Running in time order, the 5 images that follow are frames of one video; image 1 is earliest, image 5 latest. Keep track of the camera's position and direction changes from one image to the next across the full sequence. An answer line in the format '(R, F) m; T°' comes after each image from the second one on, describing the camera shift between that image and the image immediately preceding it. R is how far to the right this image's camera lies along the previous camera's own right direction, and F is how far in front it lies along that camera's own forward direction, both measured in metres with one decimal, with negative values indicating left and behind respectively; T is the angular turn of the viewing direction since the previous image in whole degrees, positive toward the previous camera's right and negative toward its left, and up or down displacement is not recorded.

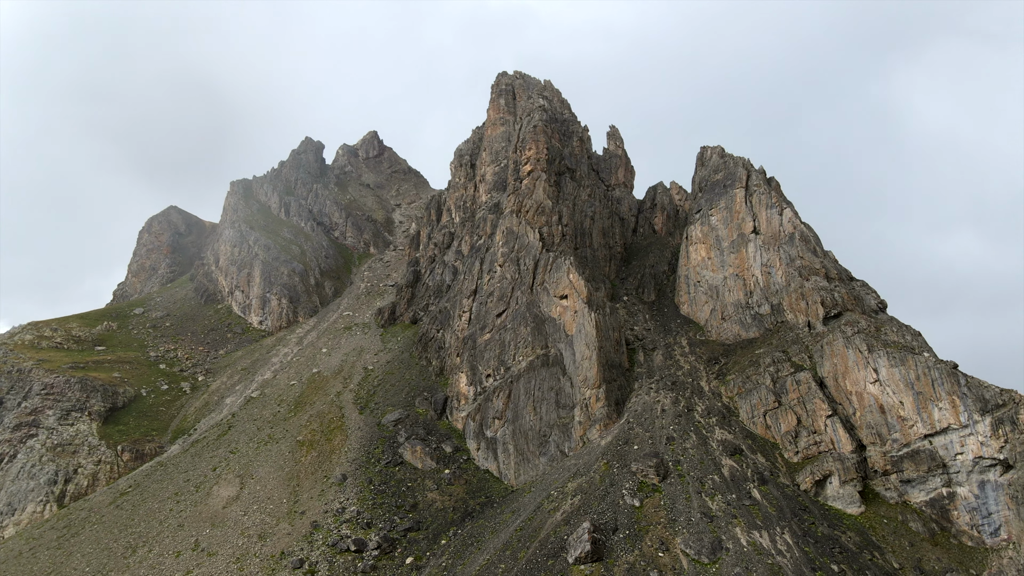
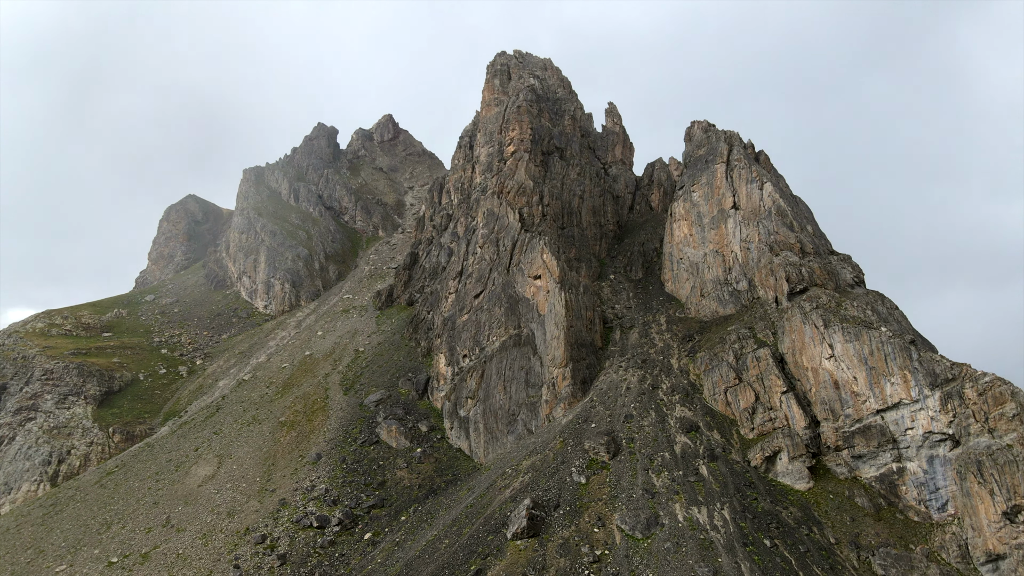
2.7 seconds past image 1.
(+5.7, 0.0) m; -2°
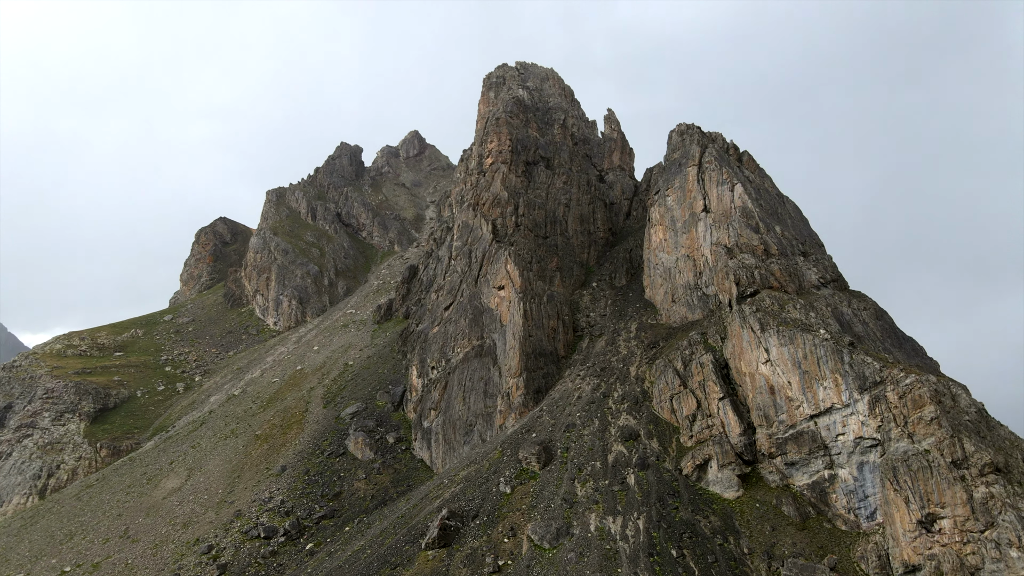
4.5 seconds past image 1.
(+8.4, -0.1) m; -3°
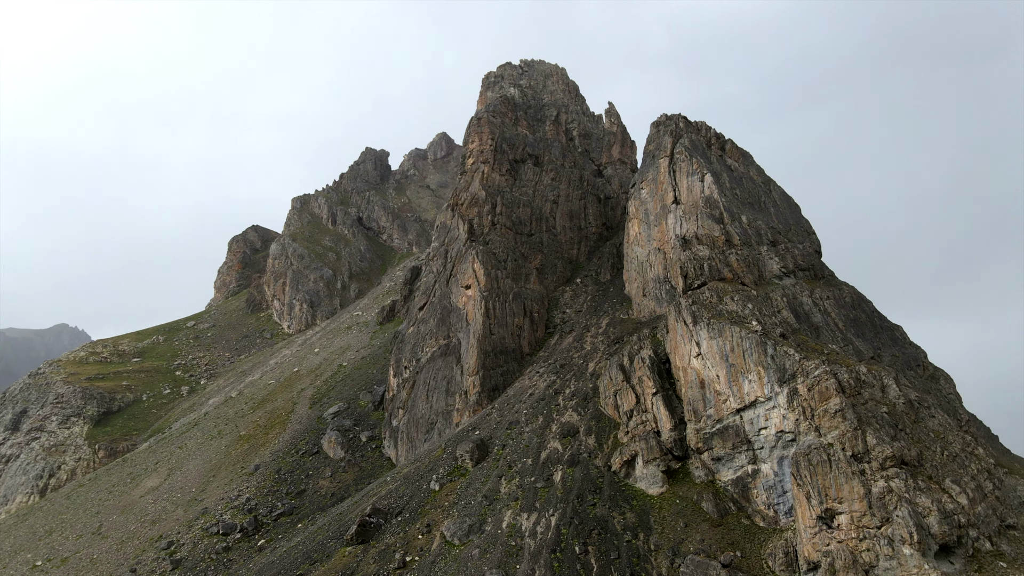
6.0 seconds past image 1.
(+8.5, -0.1) m; -4°
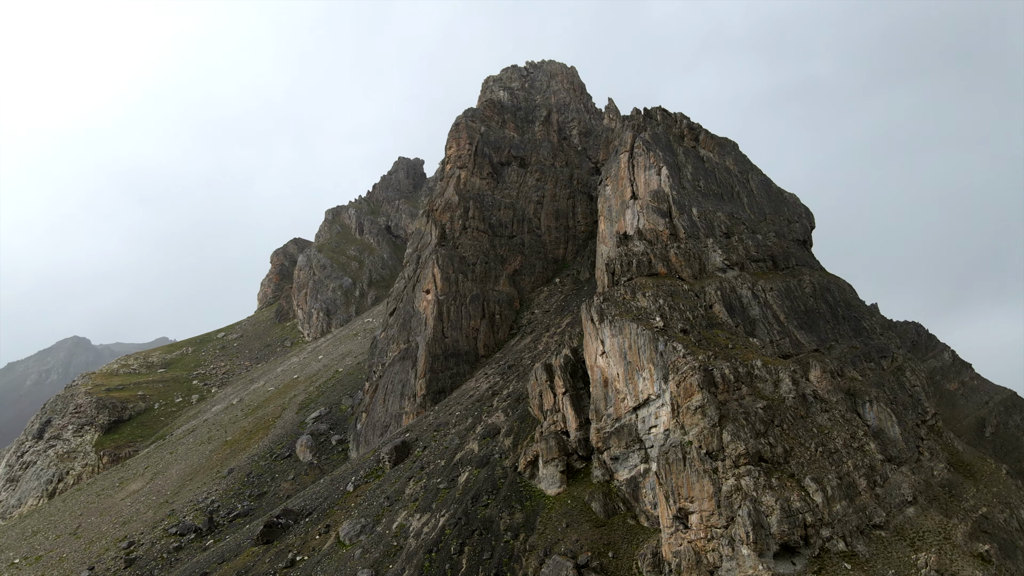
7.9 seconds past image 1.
(+11.1, -0.1) m; -5°
